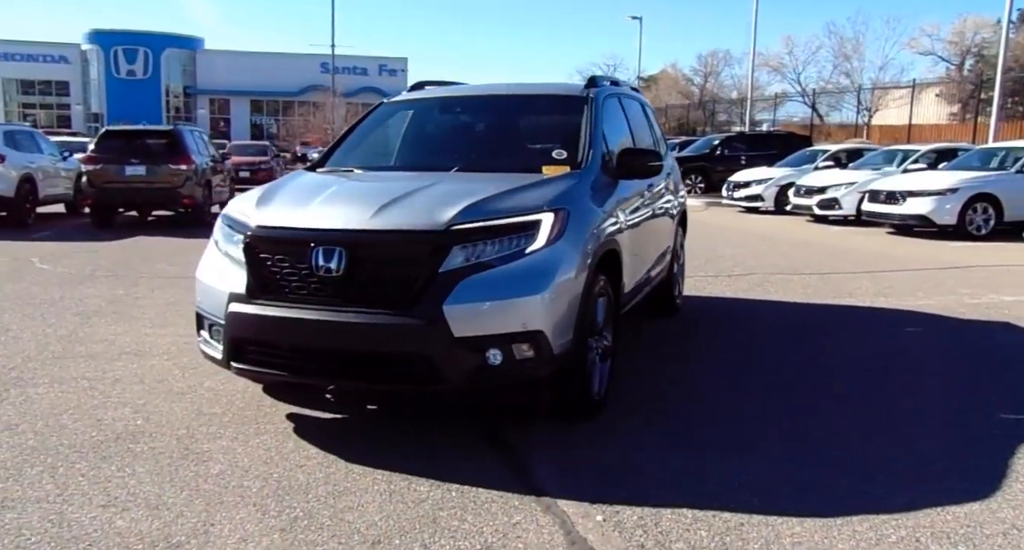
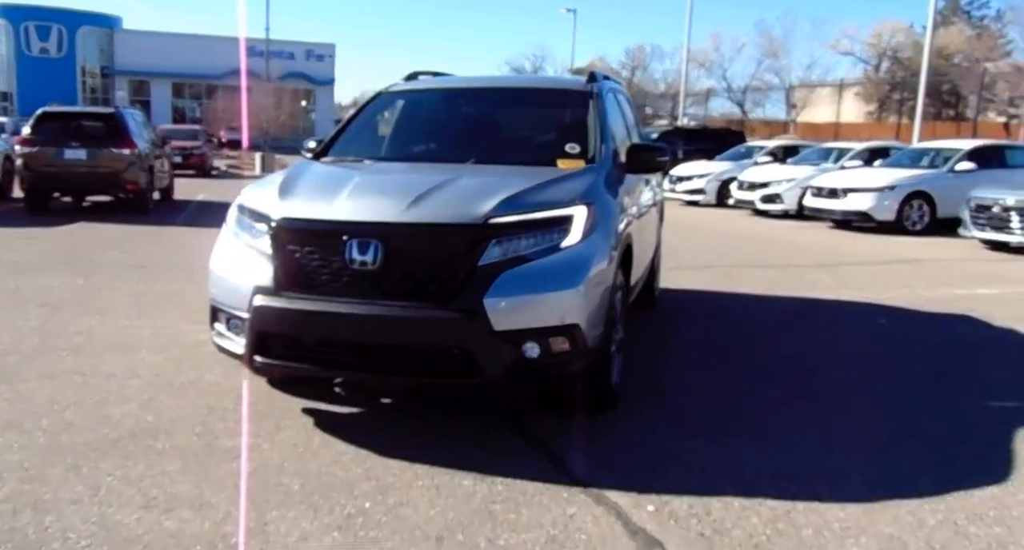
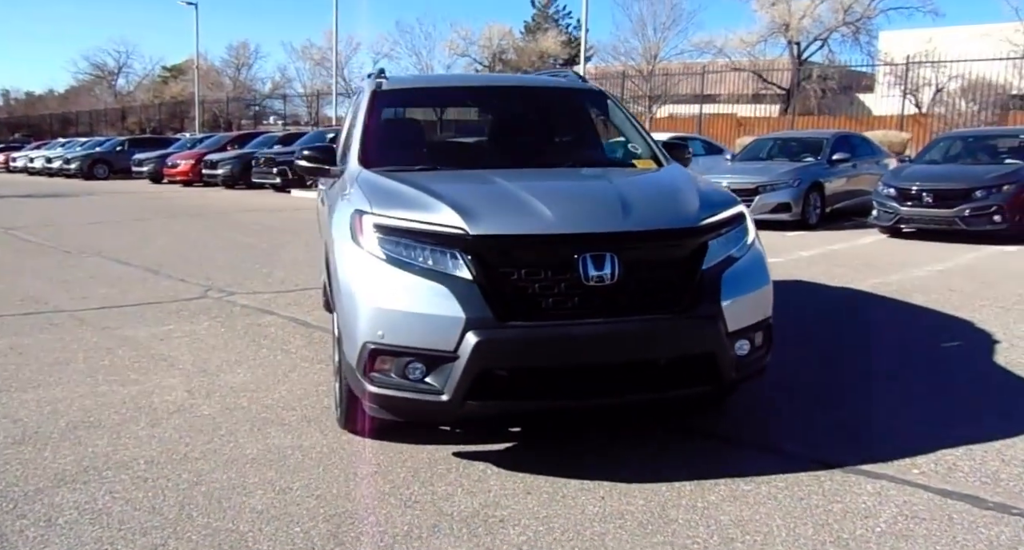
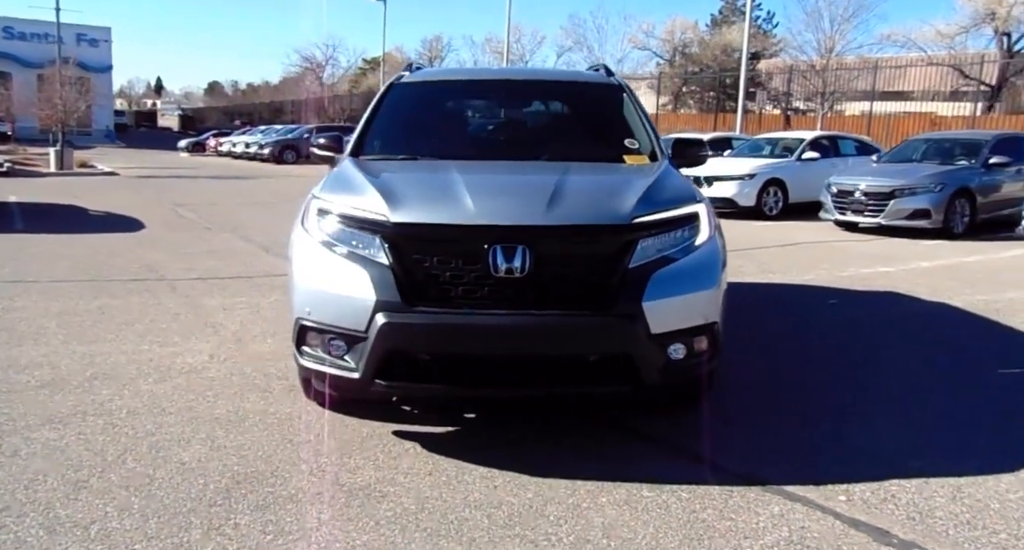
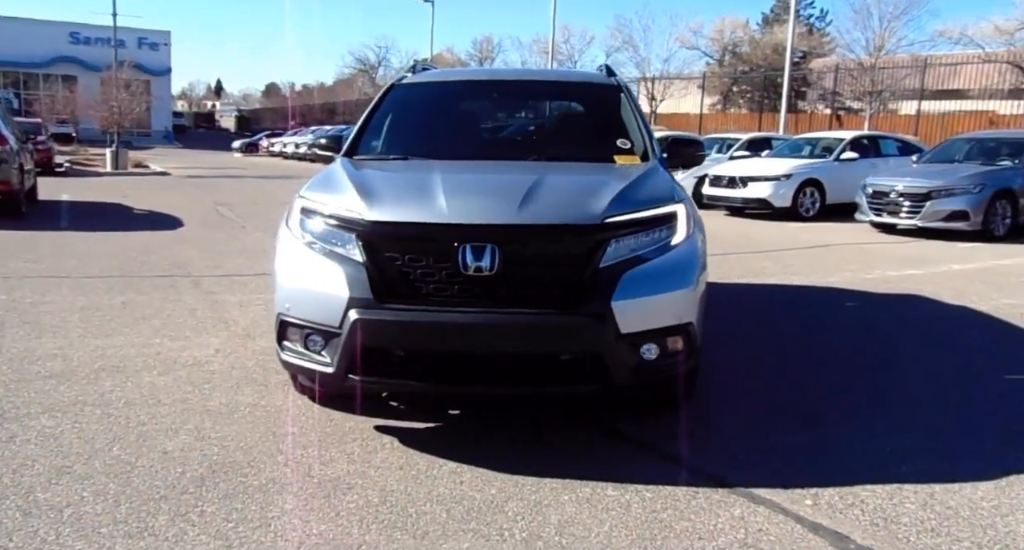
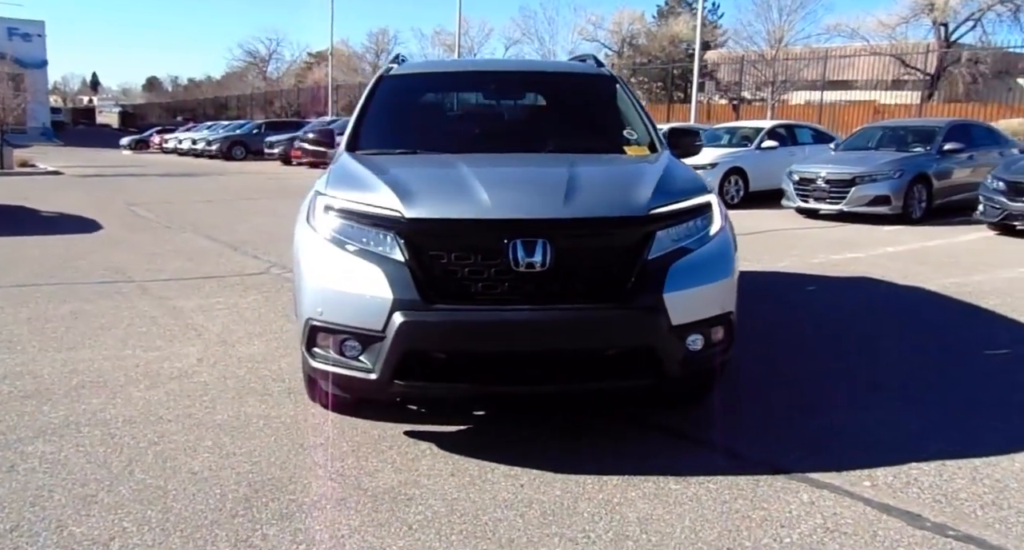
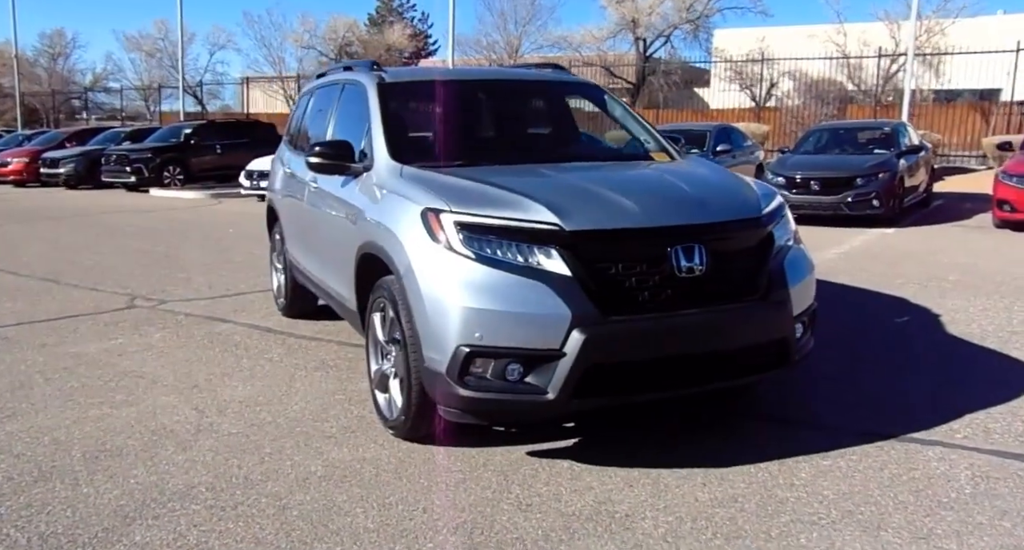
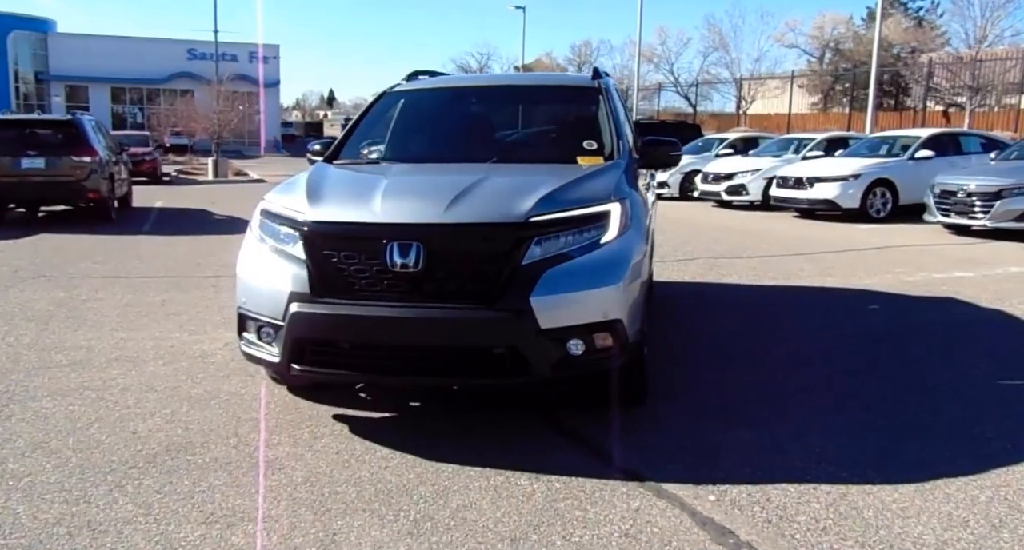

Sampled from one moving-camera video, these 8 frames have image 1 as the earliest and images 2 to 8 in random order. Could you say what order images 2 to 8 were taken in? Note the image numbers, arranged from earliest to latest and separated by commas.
2, 8, 5, 4, 6, 3, 7
